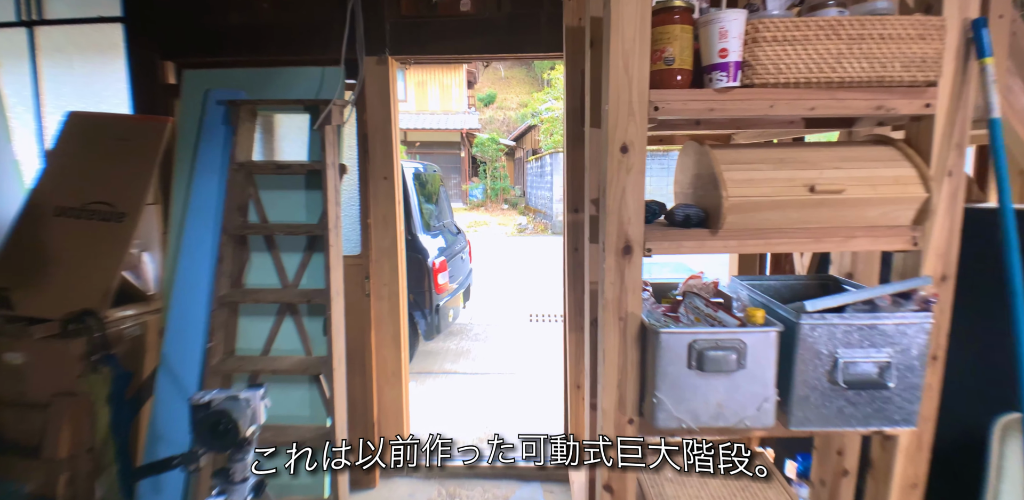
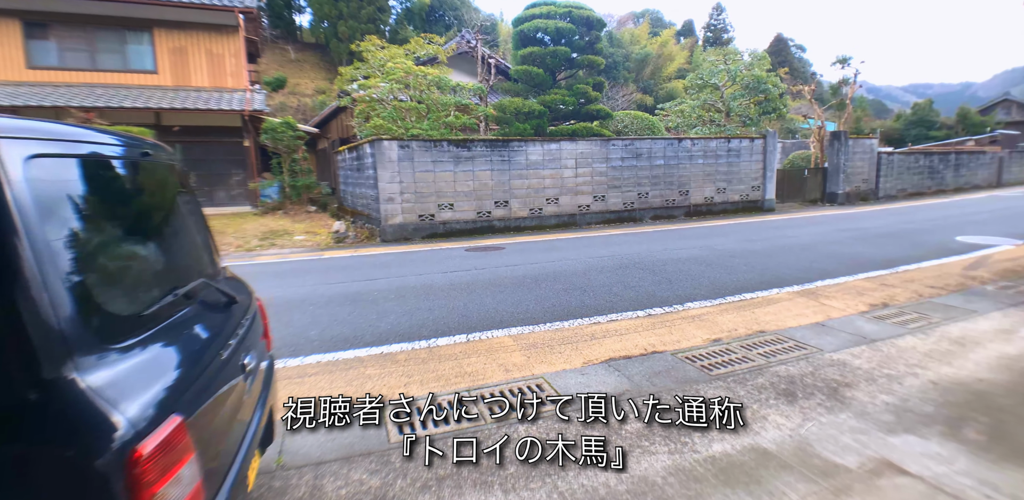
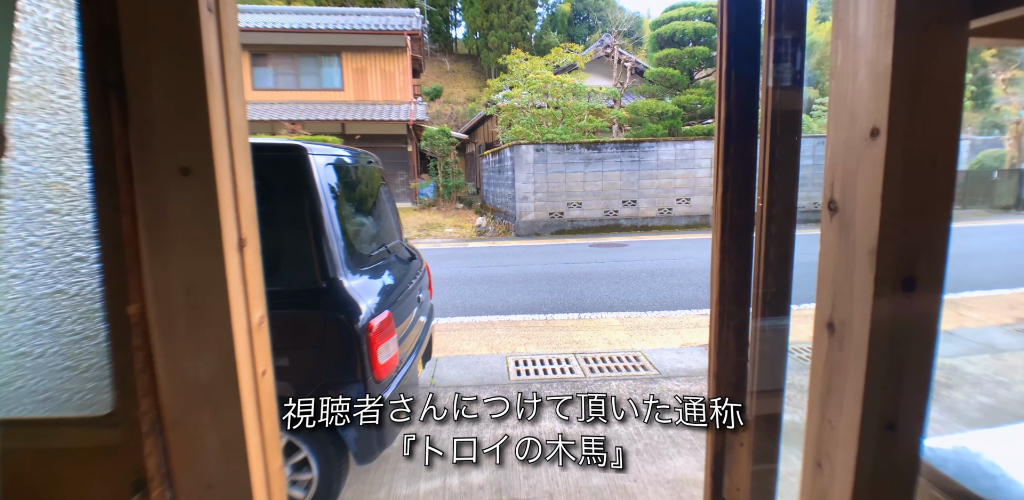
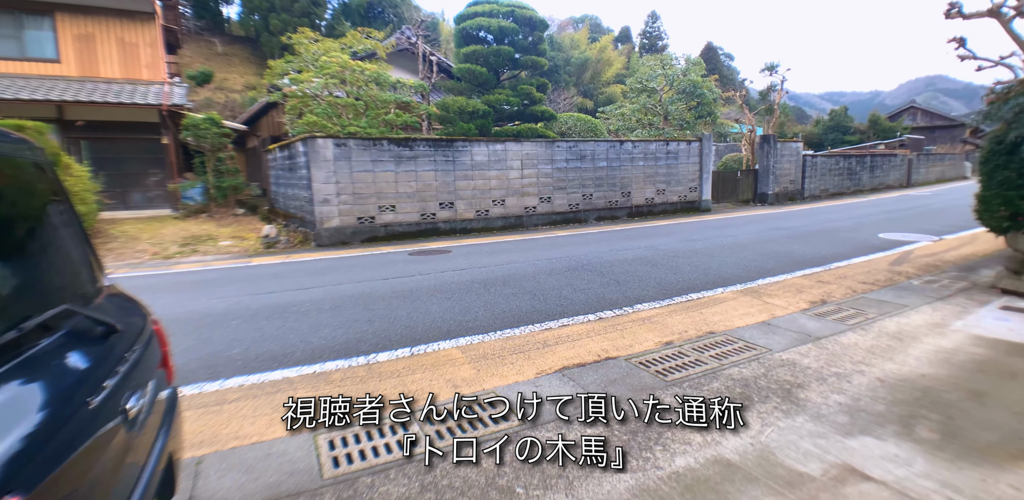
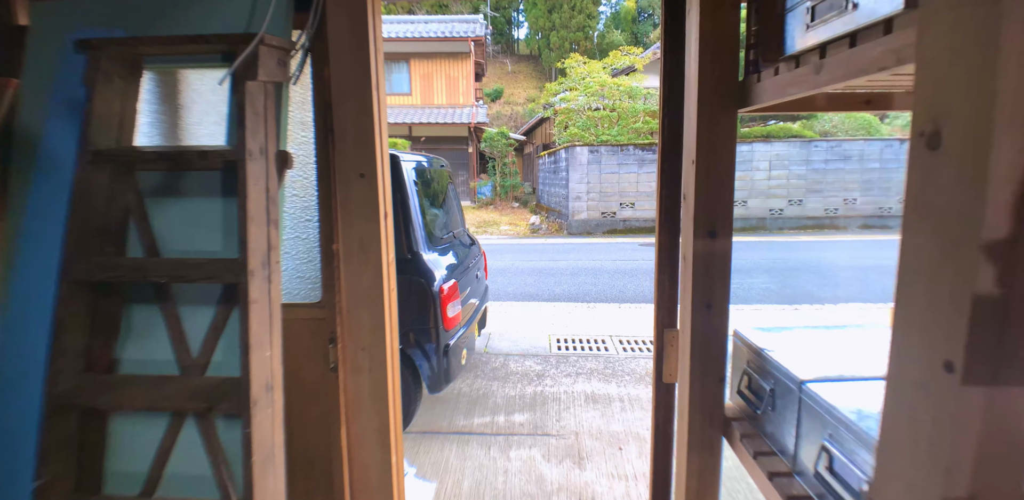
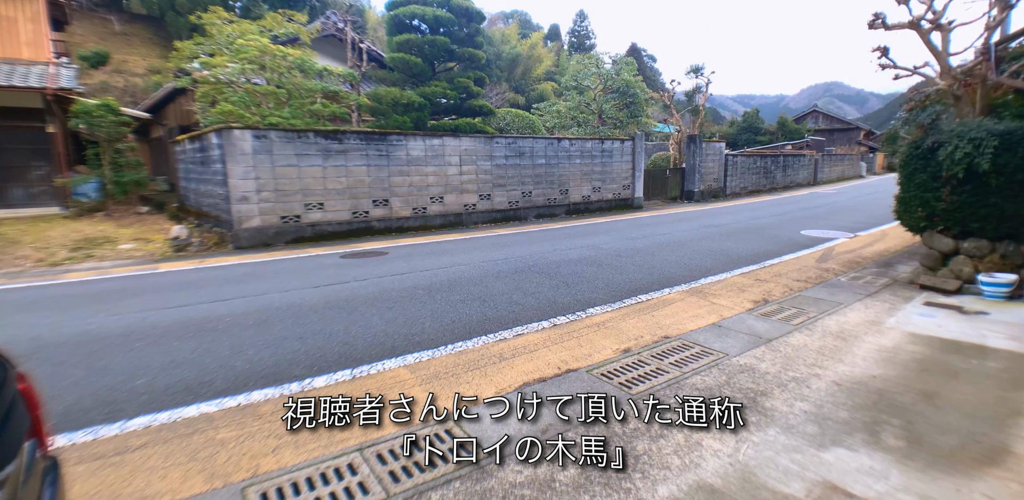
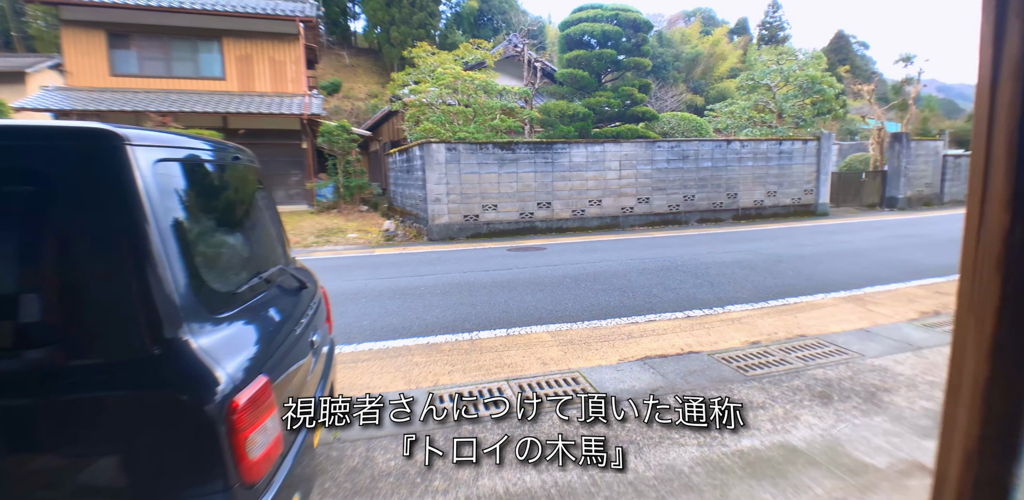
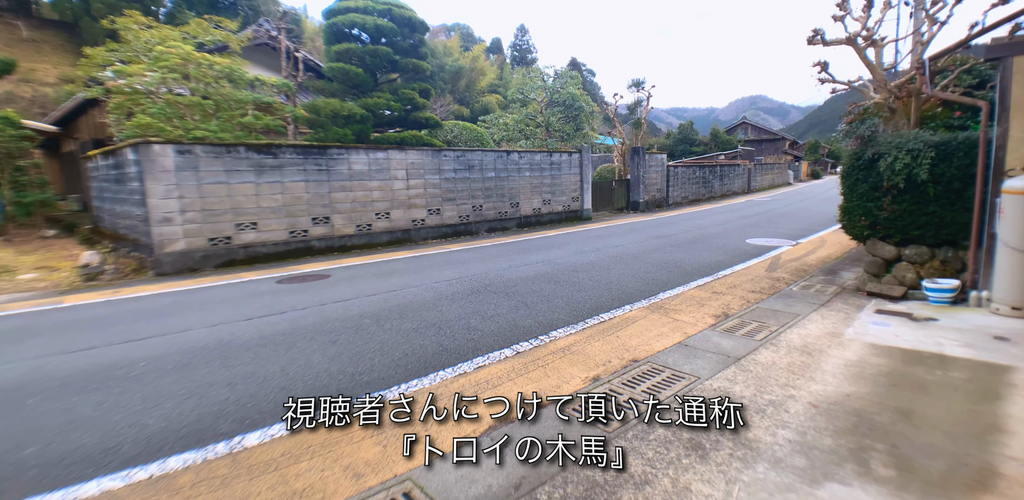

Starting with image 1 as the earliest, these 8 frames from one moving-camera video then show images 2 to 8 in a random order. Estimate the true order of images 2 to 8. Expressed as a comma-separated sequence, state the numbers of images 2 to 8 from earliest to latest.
5, 3, 7, 2, 4, 6, 8
